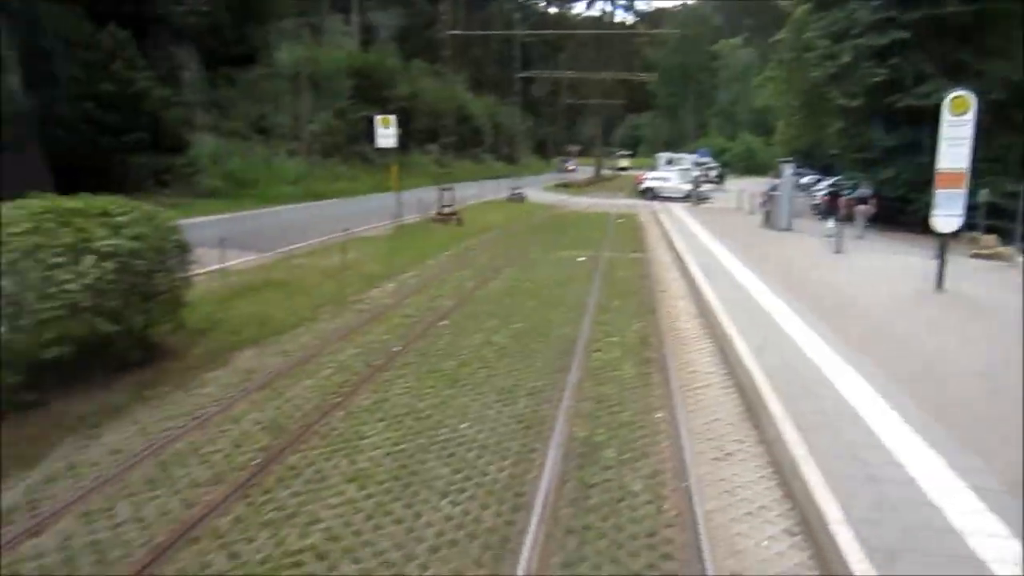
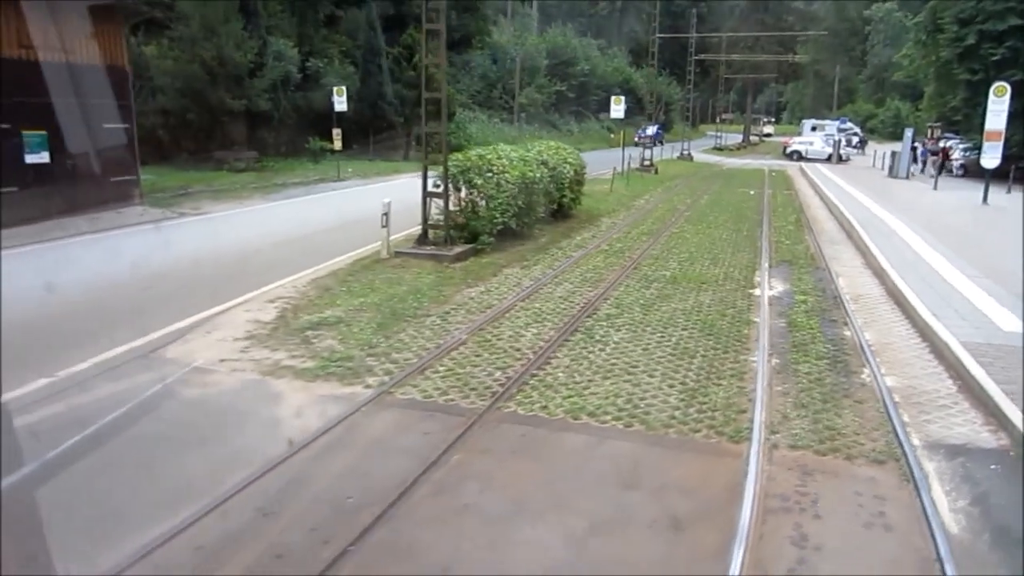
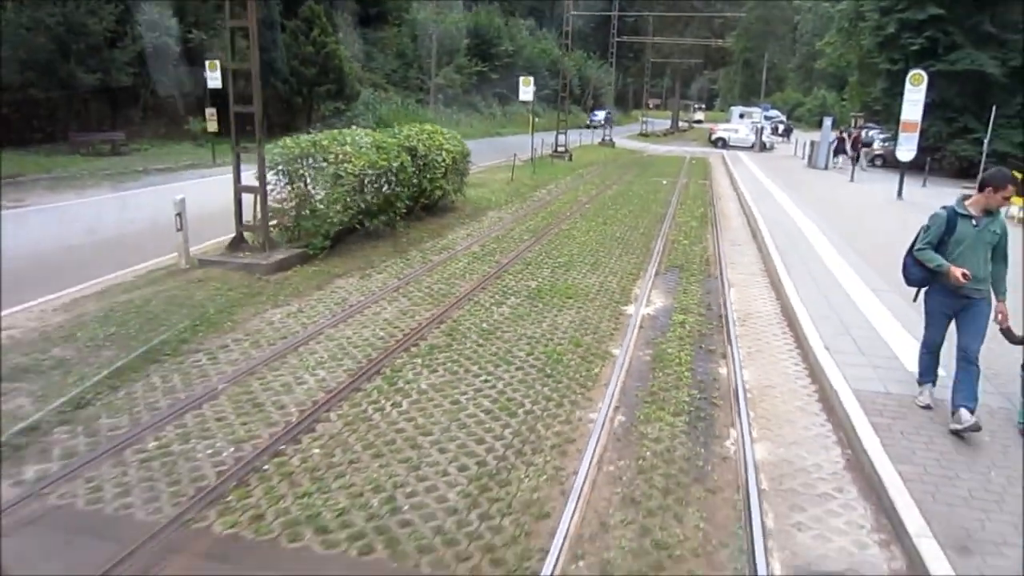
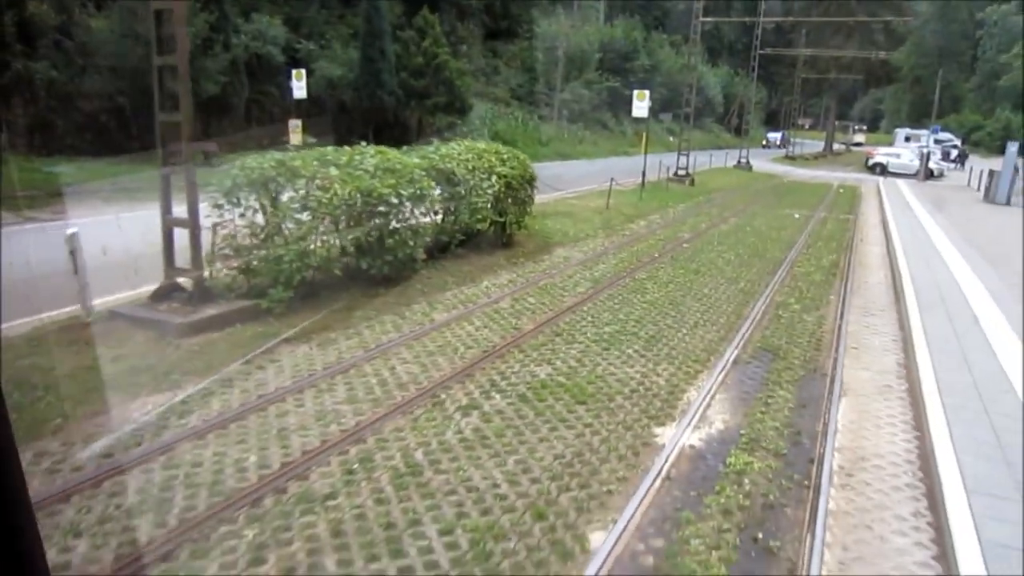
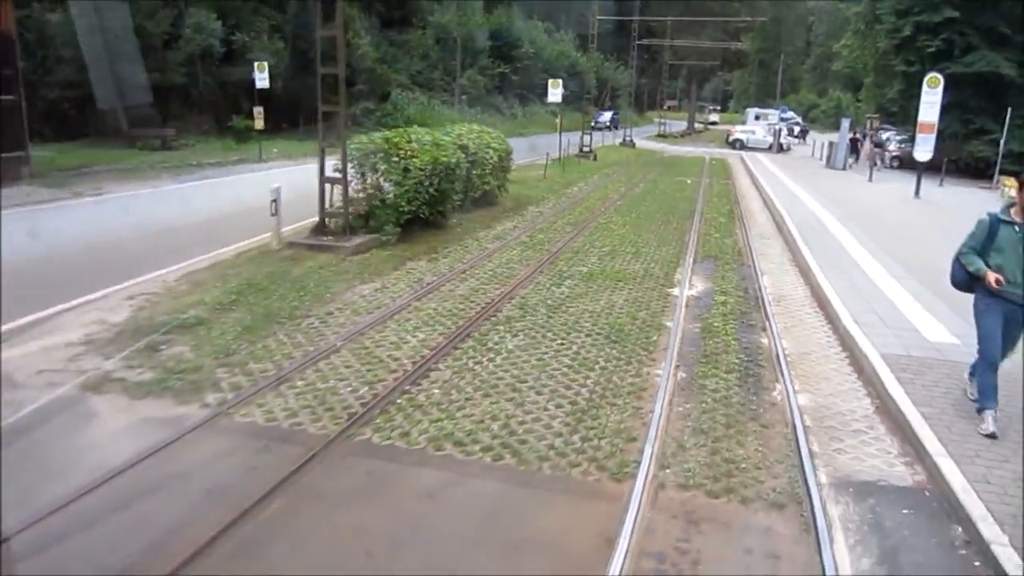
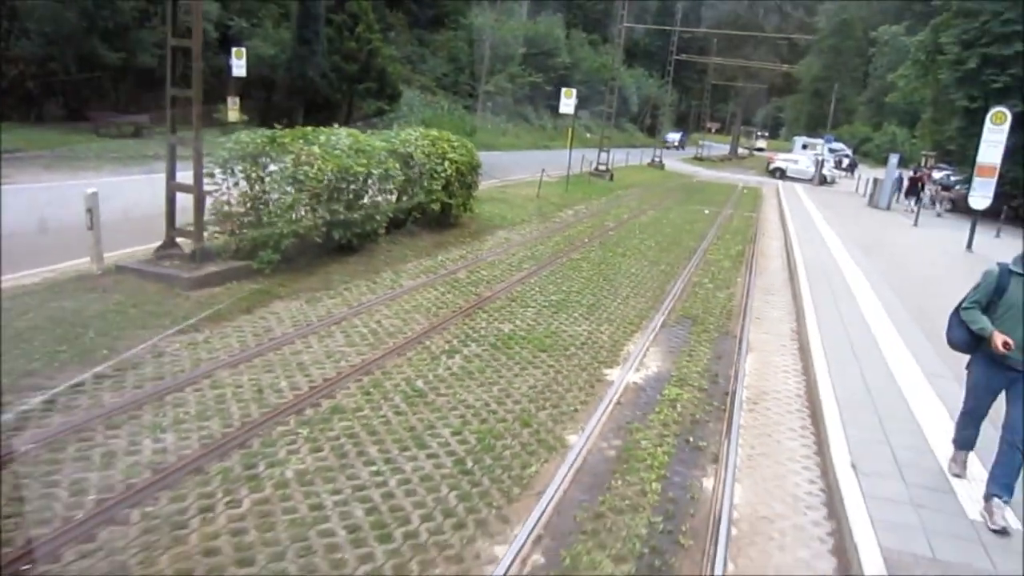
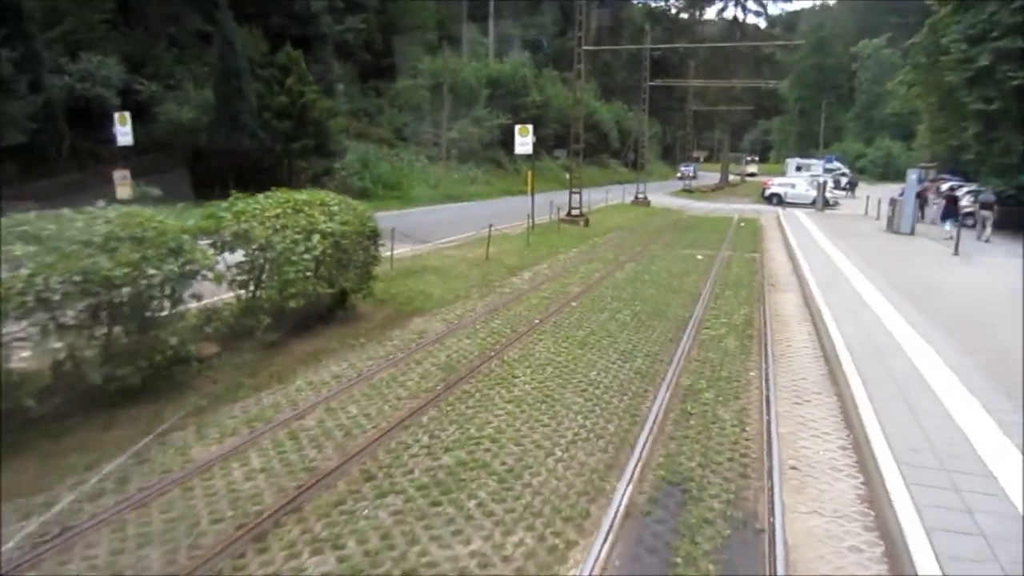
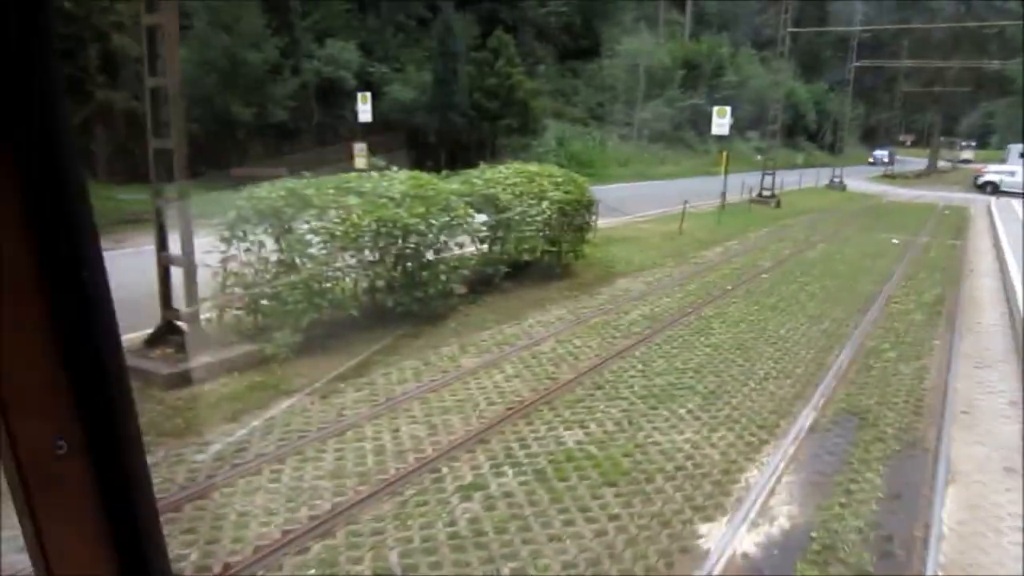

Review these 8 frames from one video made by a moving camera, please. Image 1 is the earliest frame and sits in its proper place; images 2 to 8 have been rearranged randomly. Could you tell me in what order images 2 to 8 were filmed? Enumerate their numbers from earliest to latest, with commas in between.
7, 8, 4, 6, 3, 5, 2
